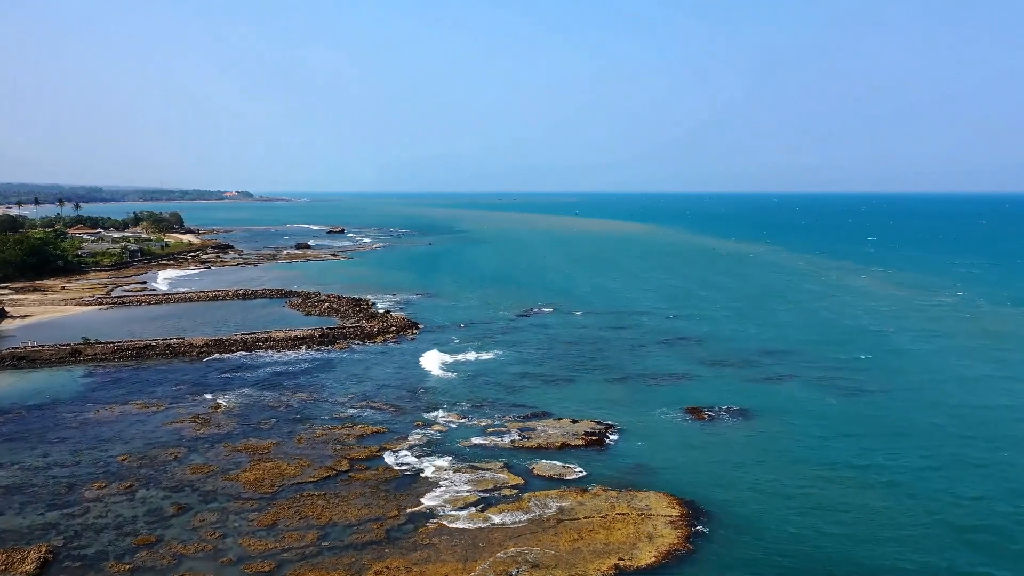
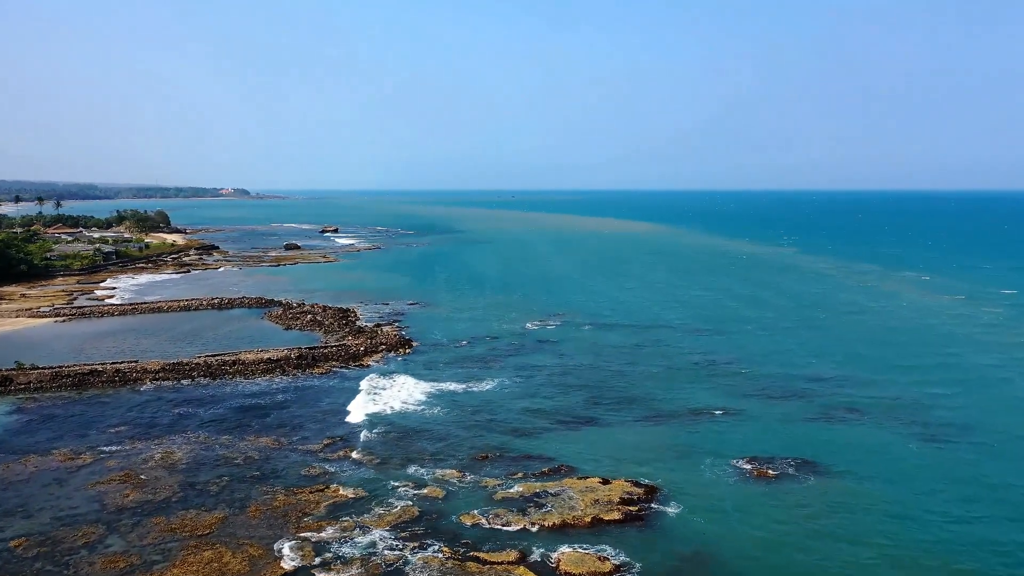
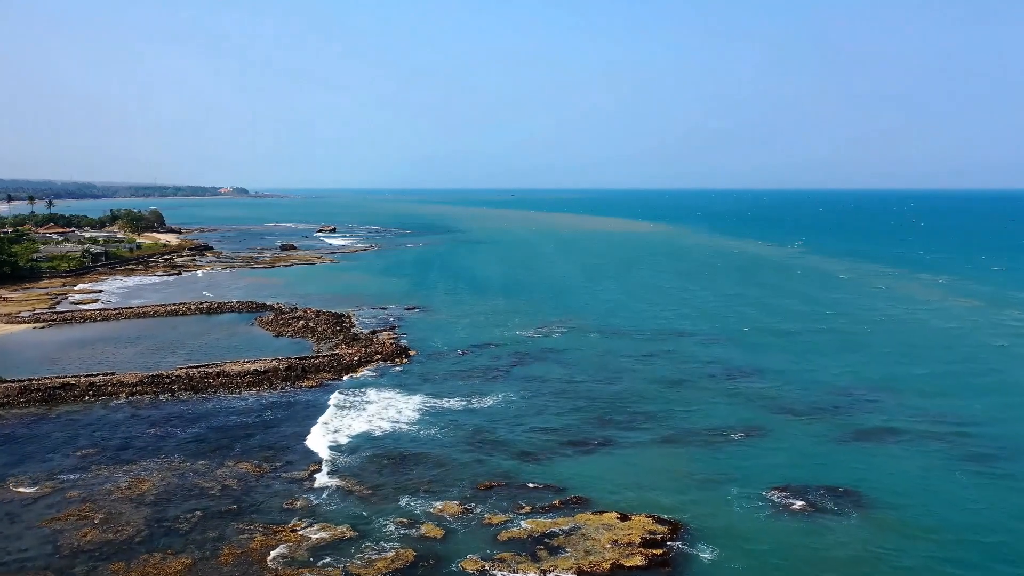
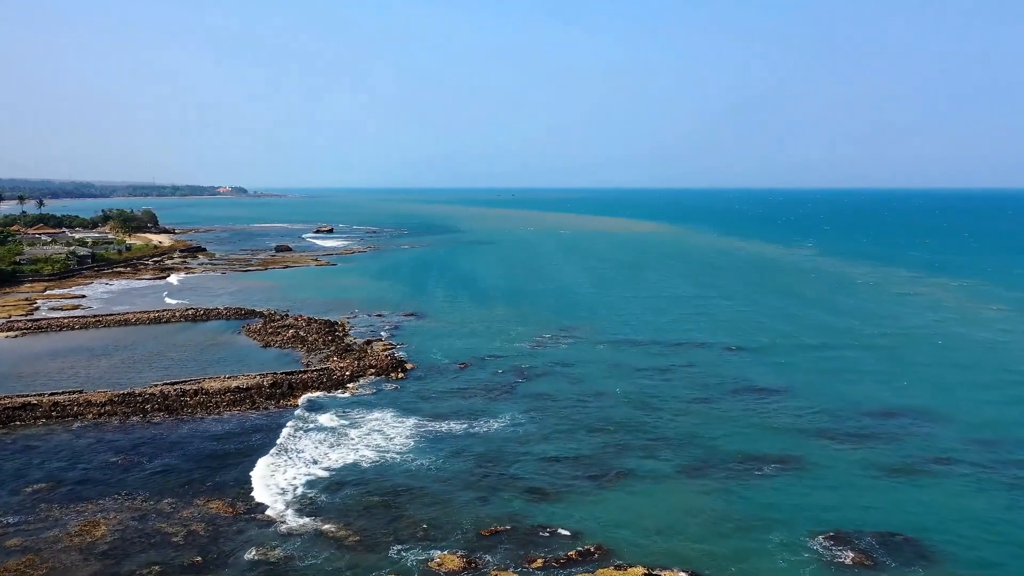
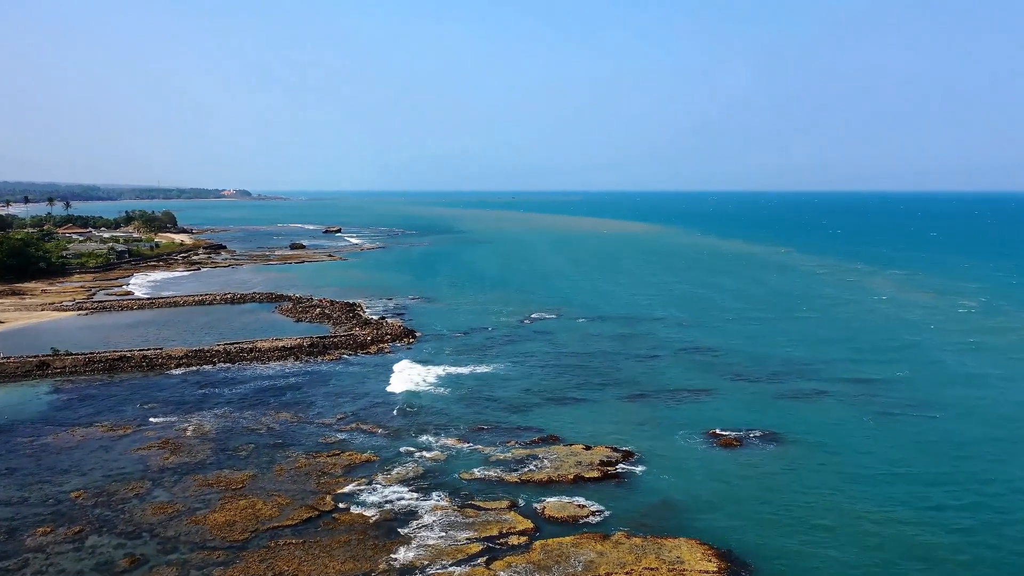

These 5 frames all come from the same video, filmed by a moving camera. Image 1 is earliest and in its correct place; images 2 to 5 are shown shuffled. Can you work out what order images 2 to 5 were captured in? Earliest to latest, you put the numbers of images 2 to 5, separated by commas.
5, 2, 3, 4
